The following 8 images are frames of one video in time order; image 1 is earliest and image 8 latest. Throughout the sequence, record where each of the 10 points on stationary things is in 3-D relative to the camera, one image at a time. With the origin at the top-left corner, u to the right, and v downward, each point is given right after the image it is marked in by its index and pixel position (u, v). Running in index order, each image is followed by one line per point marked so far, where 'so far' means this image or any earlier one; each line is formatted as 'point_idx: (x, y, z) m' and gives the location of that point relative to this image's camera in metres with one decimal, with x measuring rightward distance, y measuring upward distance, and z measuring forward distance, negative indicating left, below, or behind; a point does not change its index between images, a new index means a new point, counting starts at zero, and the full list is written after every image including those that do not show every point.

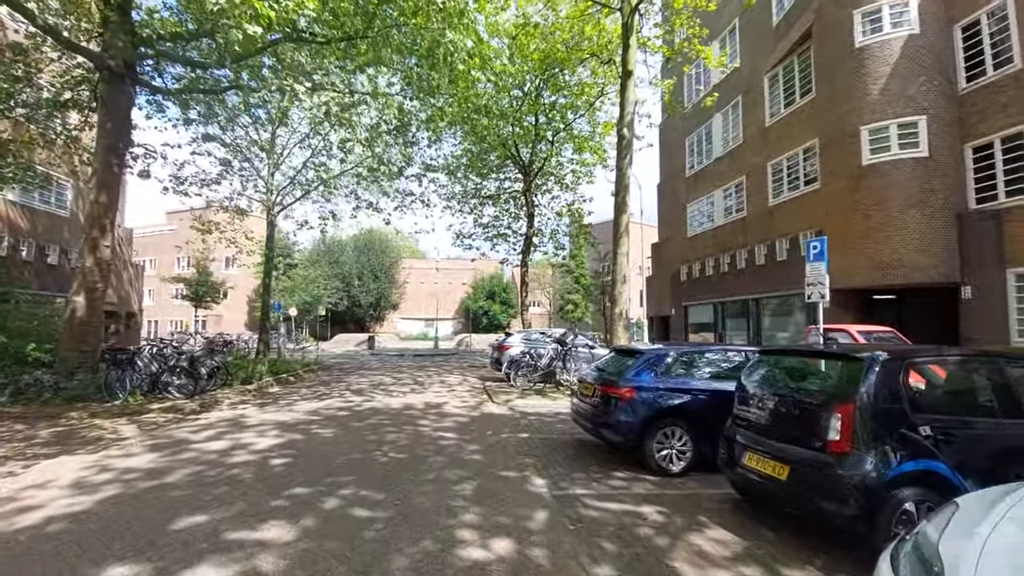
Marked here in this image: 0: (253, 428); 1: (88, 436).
0: (-4.3, -2.3, +8.1) m
1: (-6.6, -2.3, +7.7) m
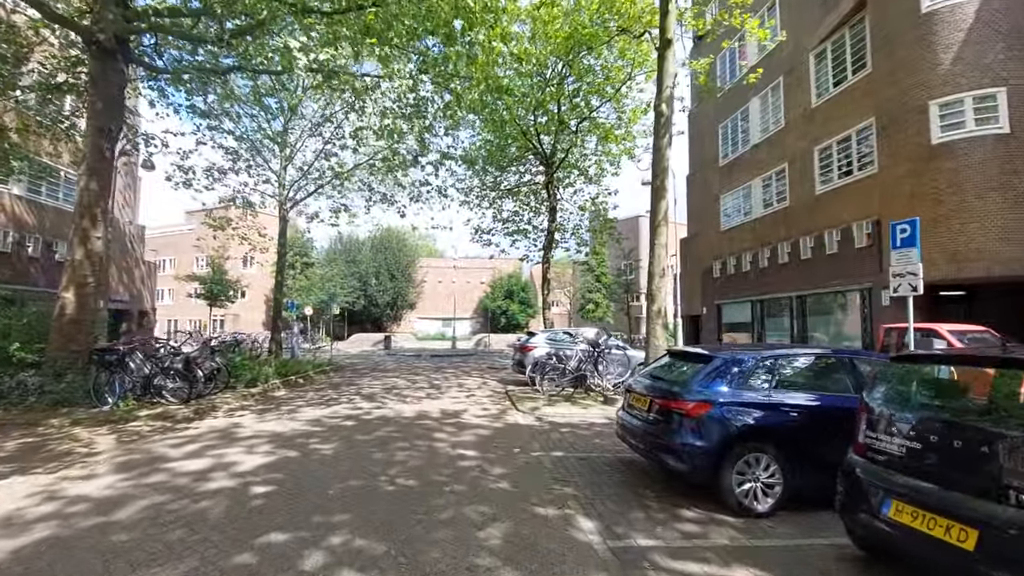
0: (-3.8, -2.2, +7.1) m
1: (-6.2, -2.2, +6.7) m
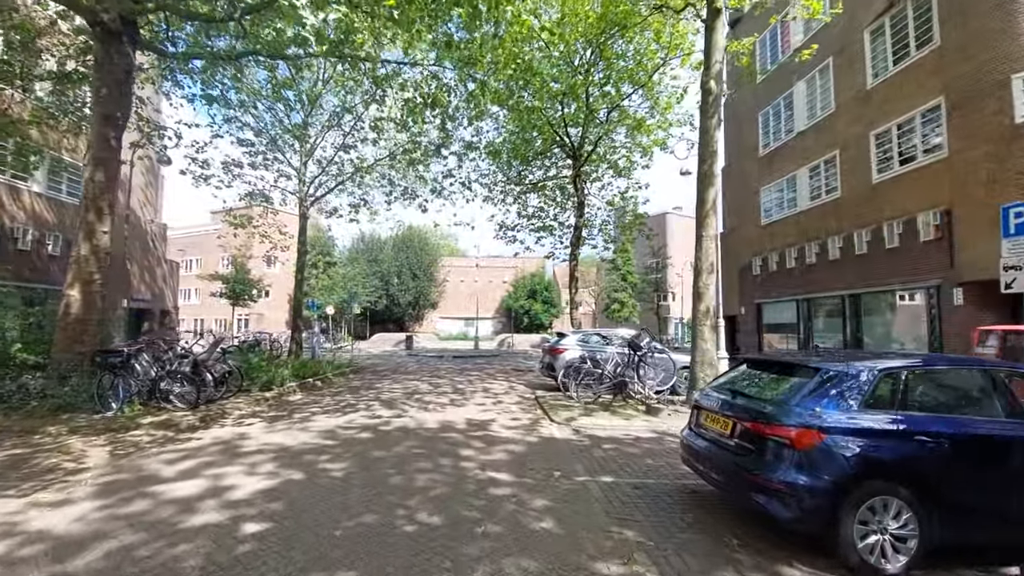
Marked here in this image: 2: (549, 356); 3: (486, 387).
0: (-3.3, -2.1, +6.2) m
1: (-5.7, -2.2, +6.0) m
2: (+1.0, -1.9, +13.4) m
3: (-0.7, -2.8, +13.8) m
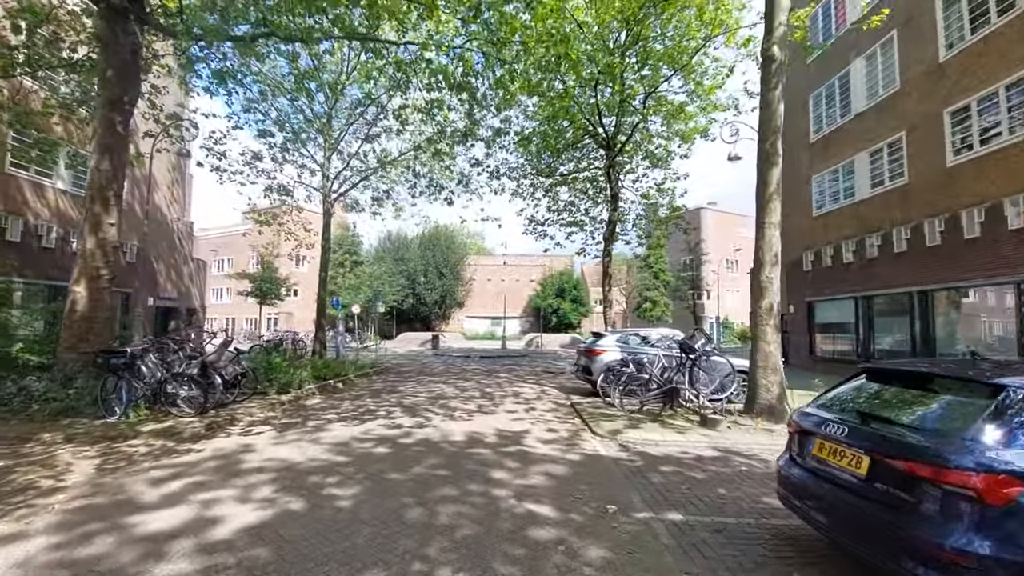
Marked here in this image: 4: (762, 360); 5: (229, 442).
0: (-2.9, -2.0, +5.4) m
1: (-5.3, -2.1, +5.3) m
2: (+1.8, -1.8, +12.3) m
3: (+0.1, -2.7, +12.8) m
4: (+4.5, -1.3, +8.8) m
5: (-4.0, -2.2, +7.0) m
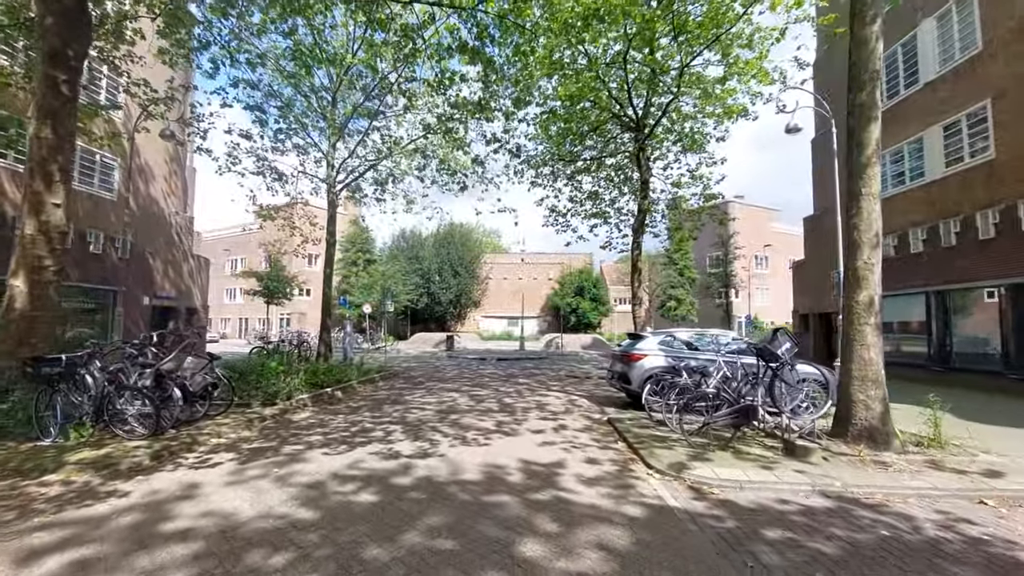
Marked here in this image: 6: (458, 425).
0: (-2.6, -1.9, +3.7) m
1: (-5.0, -2.0, +3.7) m
2: (+2.3, -1.6, +10.5) m
3: (+0.6, -2.5, +11.0) m
4: (+4.9, -1.1, +6.9) m
5: (-3.7, -2.1, +5.4) m
6: (-0.9, -2.2, +8.0) m
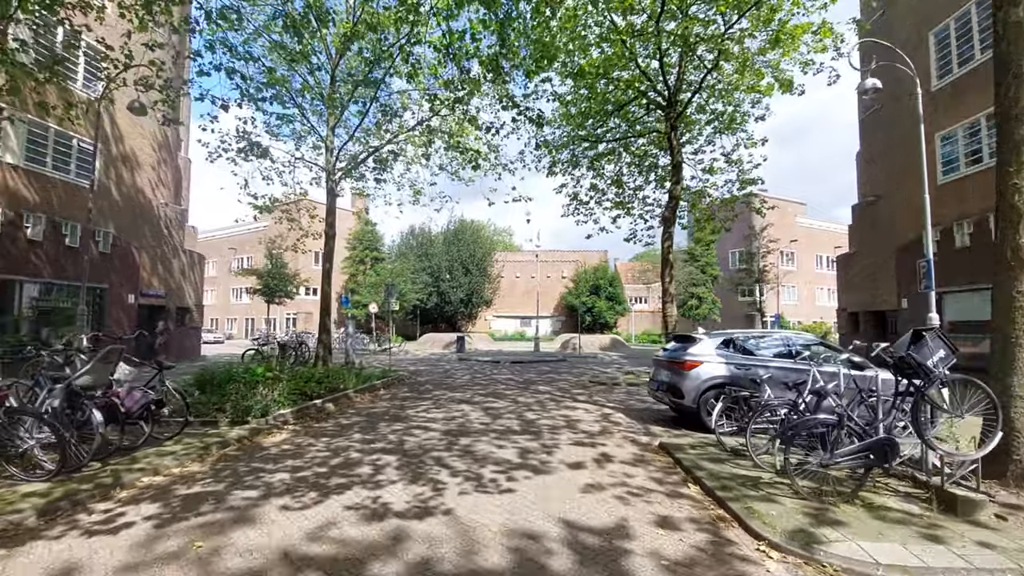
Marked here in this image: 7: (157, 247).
0: (-2.4, -1.8, +1.9) m
1: (-4.8, -1.8, +1.9) m
2: (+2.7, -1.5, +8.5) m
3: (+1.1, -2.4, +9.1) m
4: (+5.2, -1.0, +4.9) m
5: (-3.4, -1.9, +3.6) m
6: (-0.5, -2.1, +6.2) m
7: (-14.1, +1.6, +19.6) m
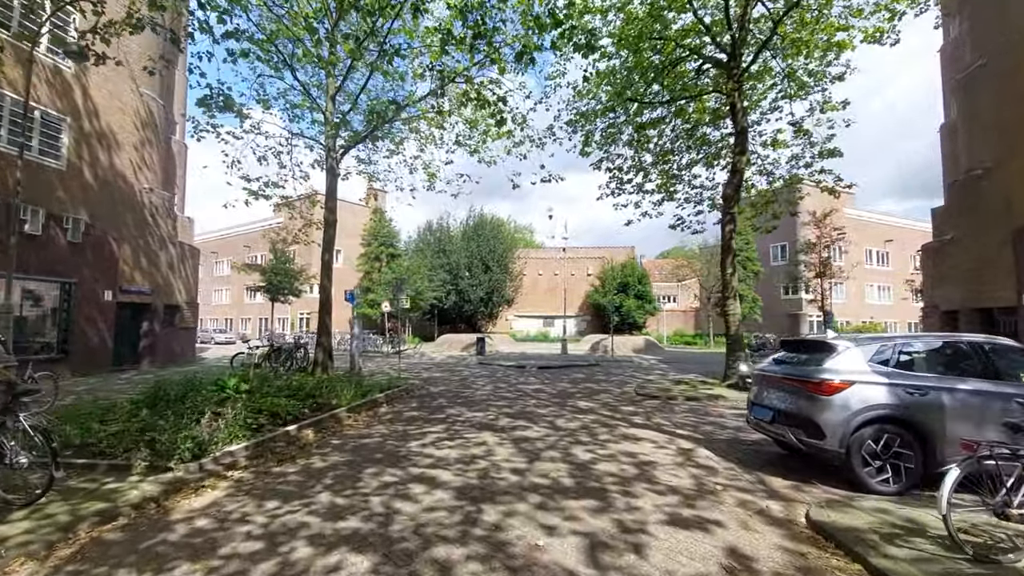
0: (-2.1, -1.6, -0.7) m
1: (-4.5, -1.7, -0.6) m
2: (+3.3, -1.3, +5.7) m
3: (+1.6, -2.2, +6.4) m
4: (+5.6, -0.8, +2.0) m
5: (-3.0, -1.8, +1.0) m
6: (-0.1, -1.9, +3.5) m
7: (-13.1, +1.8, +17.4) m
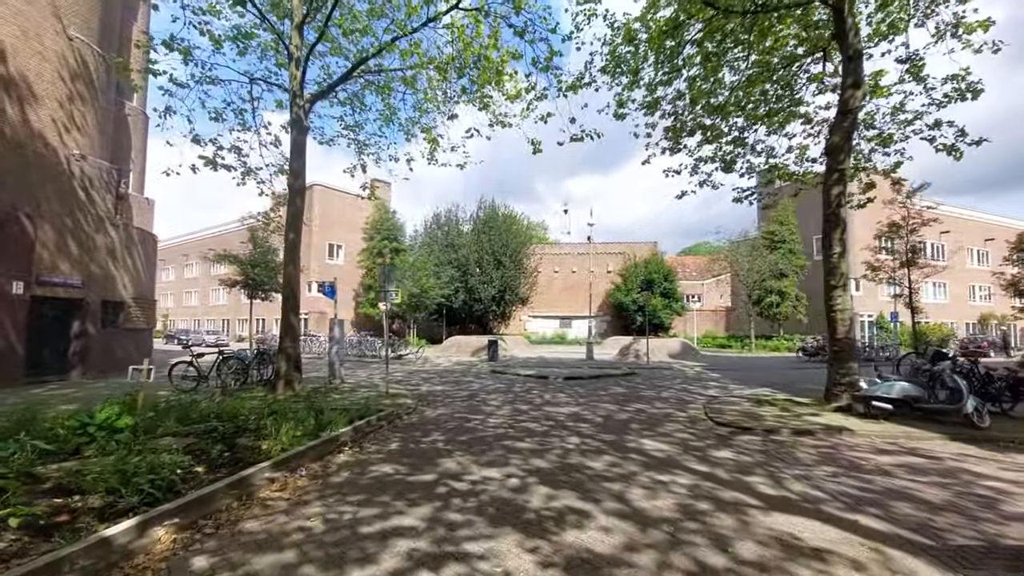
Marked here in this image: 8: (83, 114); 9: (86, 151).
0: (-1.9, -1.3, -4.4) m
1: (-4.3, -1.4, -4.3) m
2: (+3.6, -1.0, +1.9) m
3: (+2.0, -1.9, +2.5) m
4: (+5.8, -0.4, -1.9) m
5: (-2.8, -1.5, -2.7) m
6: (+0.2, -1.6, -0.3) m
7: (-12.5, +2.0, +14.0) m
8: (-12.6, +5.0, +14.5) m
9: (-12.5, +4.0, +14.8) m
